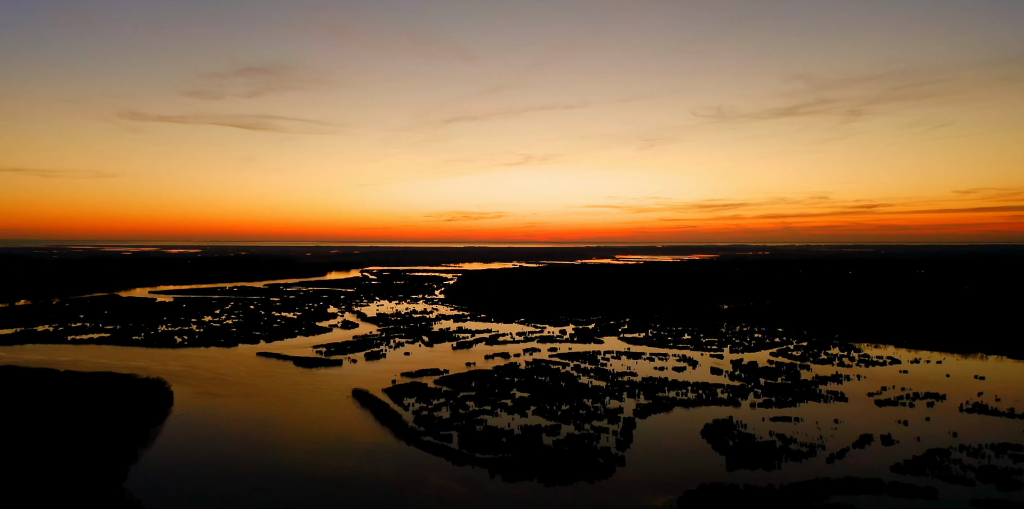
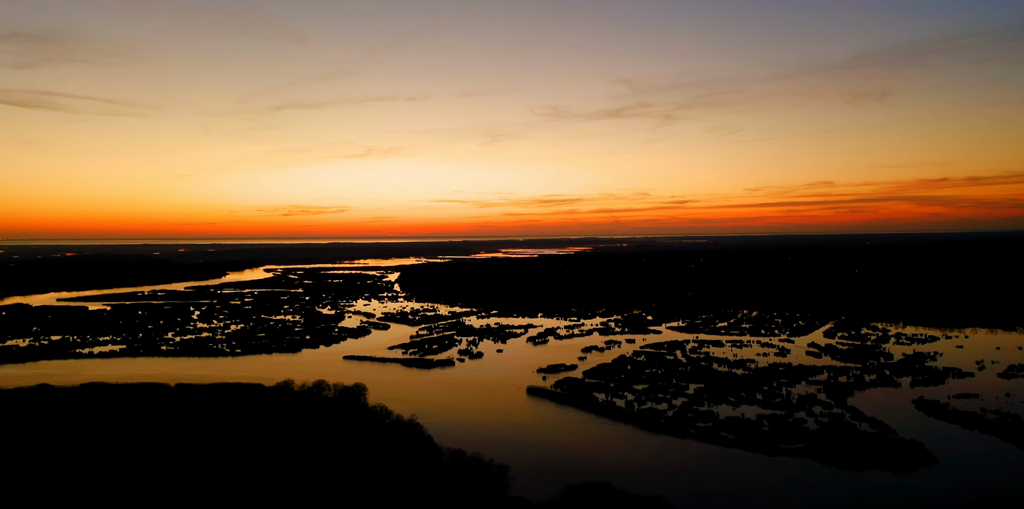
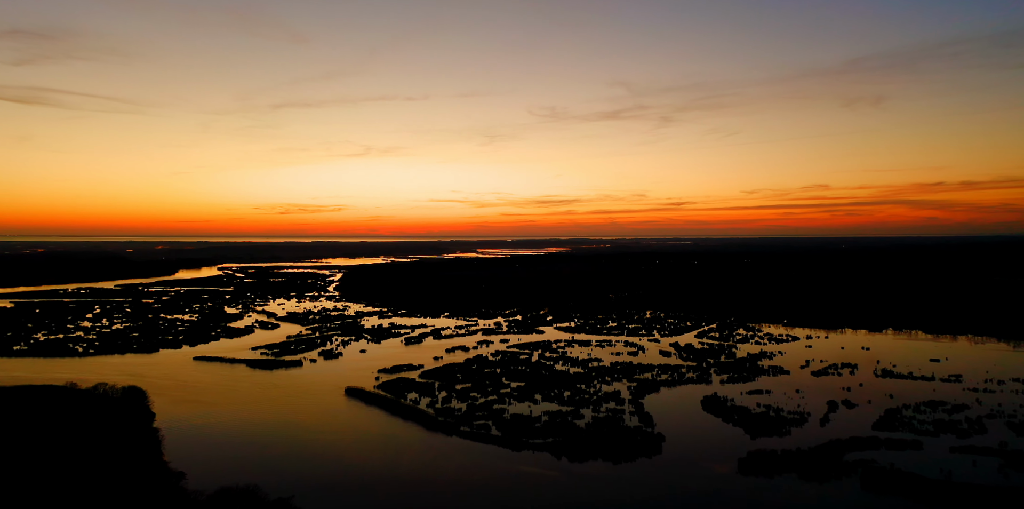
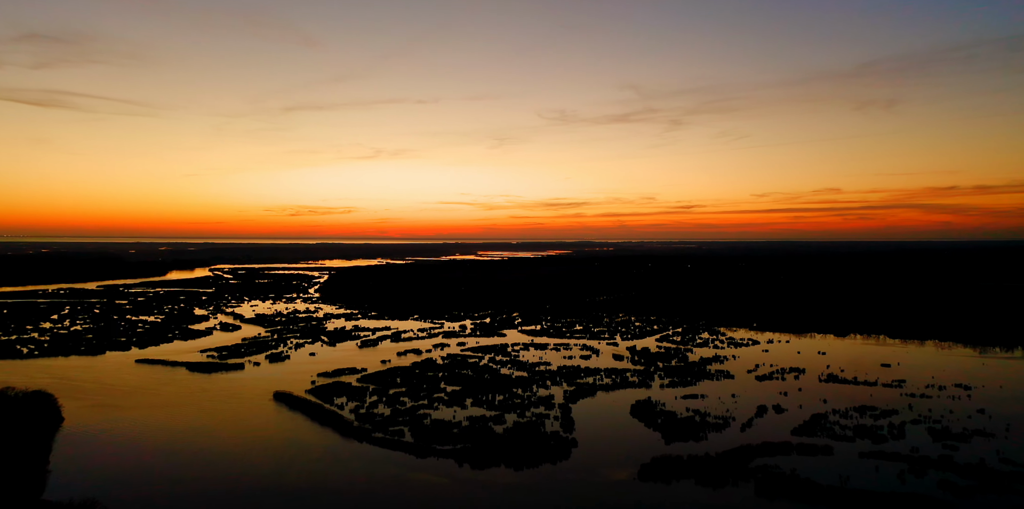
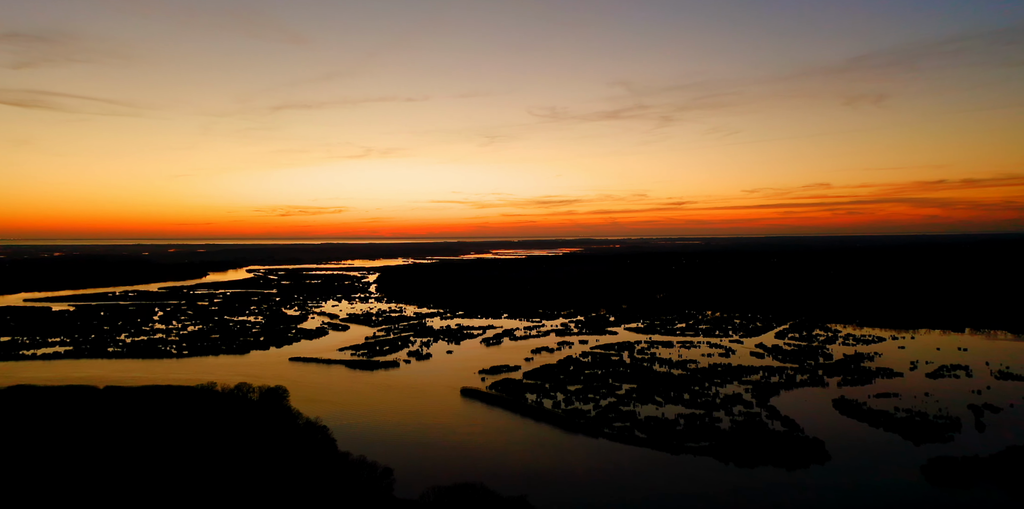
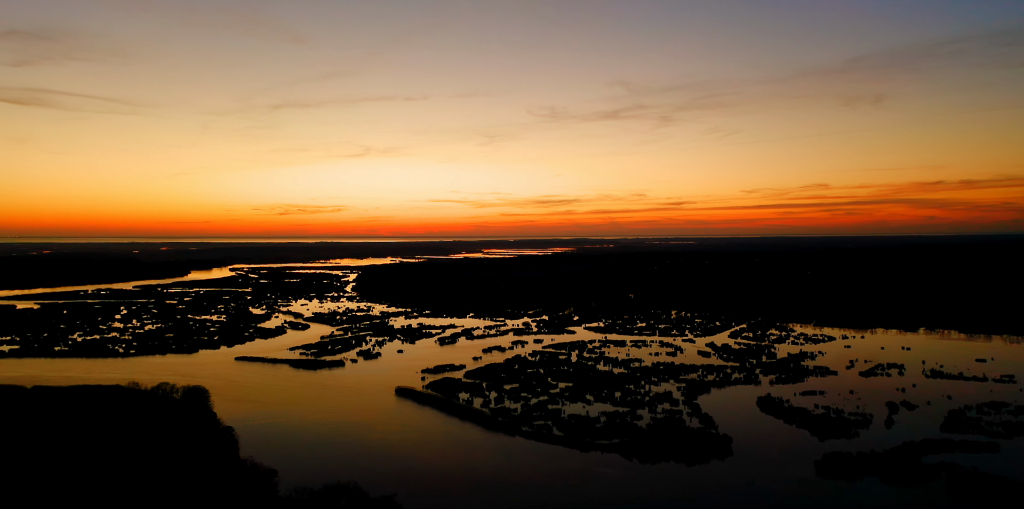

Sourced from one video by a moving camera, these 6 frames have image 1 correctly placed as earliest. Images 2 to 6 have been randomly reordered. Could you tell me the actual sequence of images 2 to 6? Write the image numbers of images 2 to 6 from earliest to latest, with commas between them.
4, 3, 6, 5, 2
